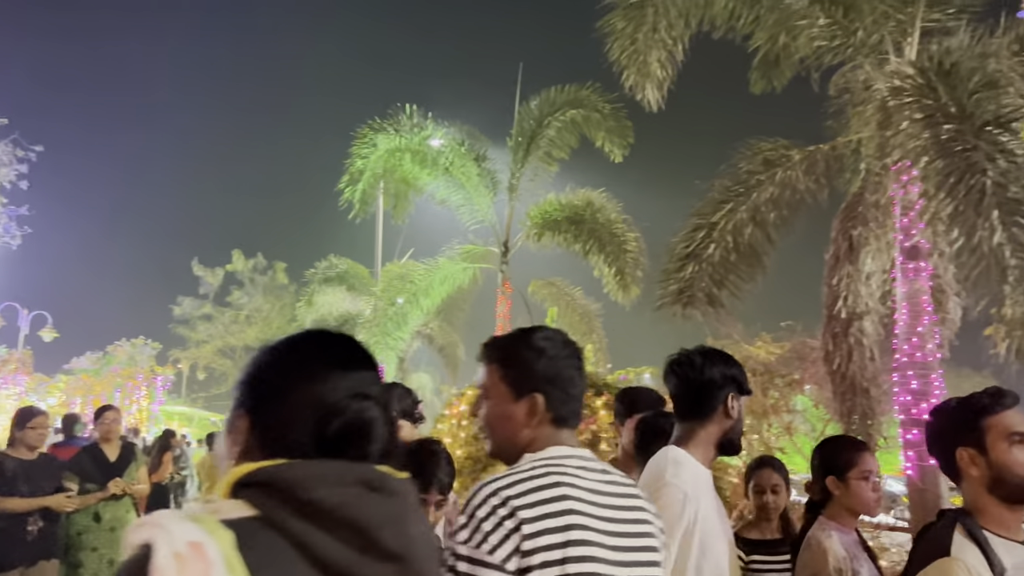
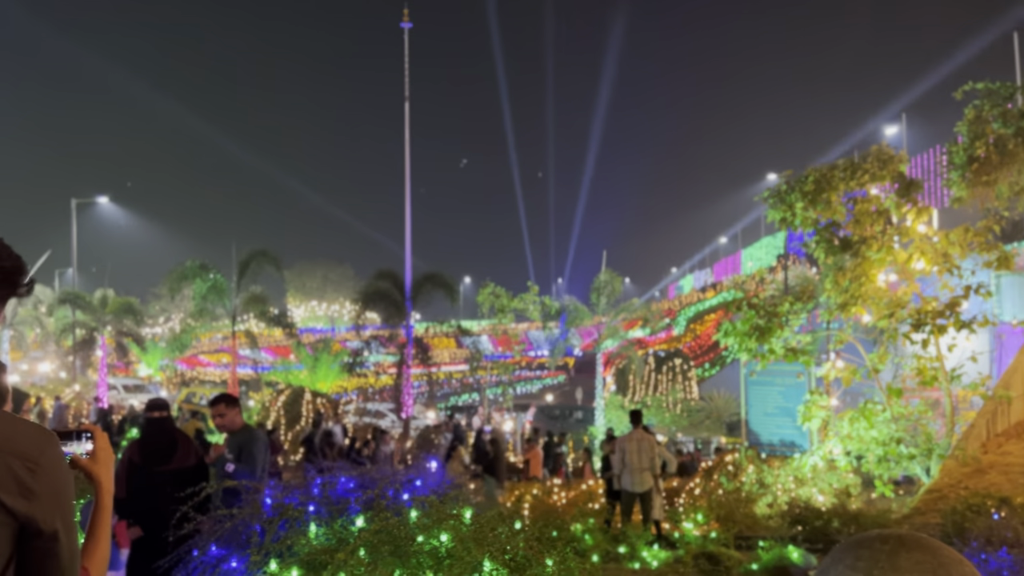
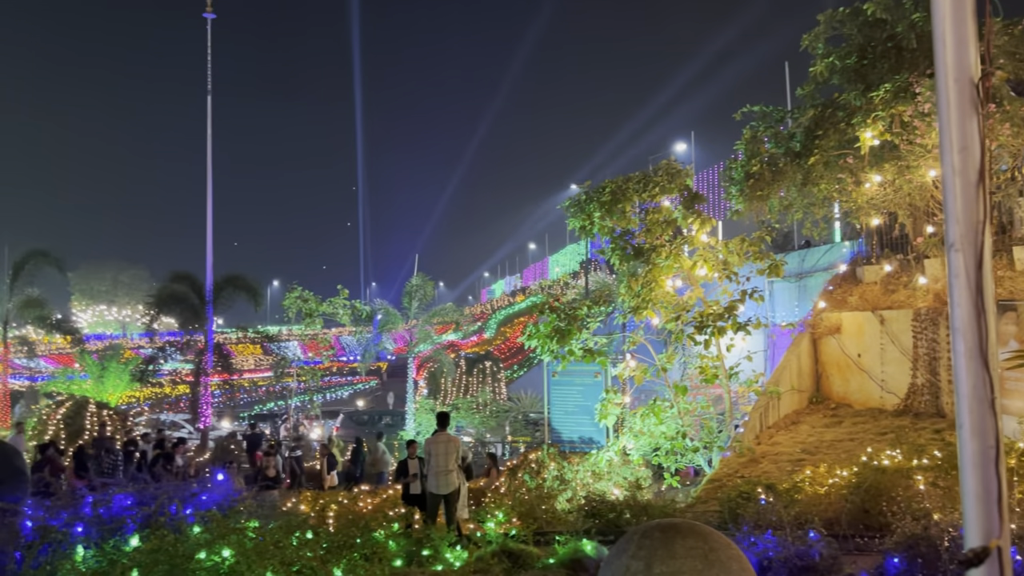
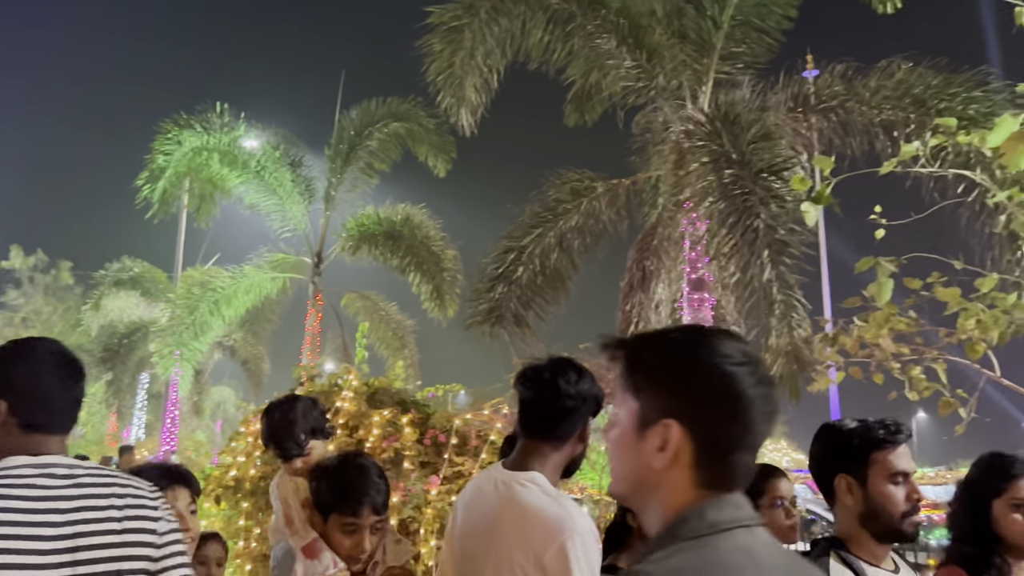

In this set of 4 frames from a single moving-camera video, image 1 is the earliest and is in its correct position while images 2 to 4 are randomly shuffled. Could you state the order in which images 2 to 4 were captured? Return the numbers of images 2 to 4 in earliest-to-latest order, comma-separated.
4, 3, 2
